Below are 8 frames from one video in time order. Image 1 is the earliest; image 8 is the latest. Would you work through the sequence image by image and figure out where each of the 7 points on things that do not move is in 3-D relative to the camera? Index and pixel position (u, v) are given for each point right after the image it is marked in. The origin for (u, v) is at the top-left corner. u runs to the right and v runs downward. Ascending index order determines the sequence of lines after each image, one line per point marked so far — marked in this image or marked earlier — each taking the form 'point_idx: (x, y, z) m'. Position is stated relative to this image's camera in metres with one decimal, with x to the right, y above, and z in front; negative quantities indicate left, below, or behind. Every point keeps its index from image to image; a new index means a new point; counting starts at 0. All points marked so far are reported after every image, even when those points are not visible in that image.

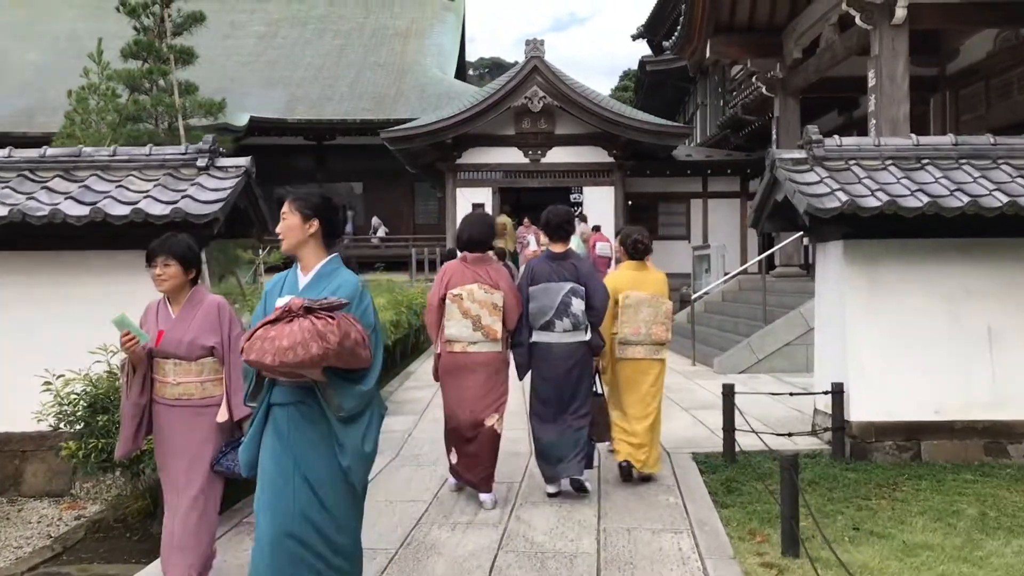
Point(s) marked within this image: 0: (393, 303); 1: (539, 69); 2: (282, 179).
0: (-1.1, -0.1, +8.6) m
1: (+0.4, +3.2, +14.1) m
2: (-4.3, +2.0, +18.3) m
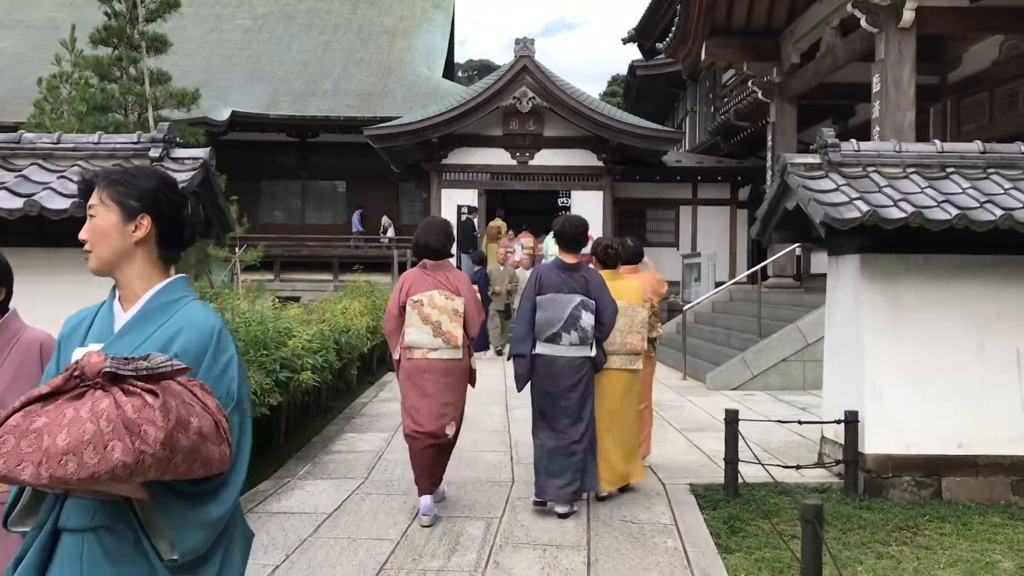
0: (-1.2, -0.2, +8.2) m
1: (+0.2, +3.1, +13.7) m
2: (-4.6, +2.0, +17.9) m
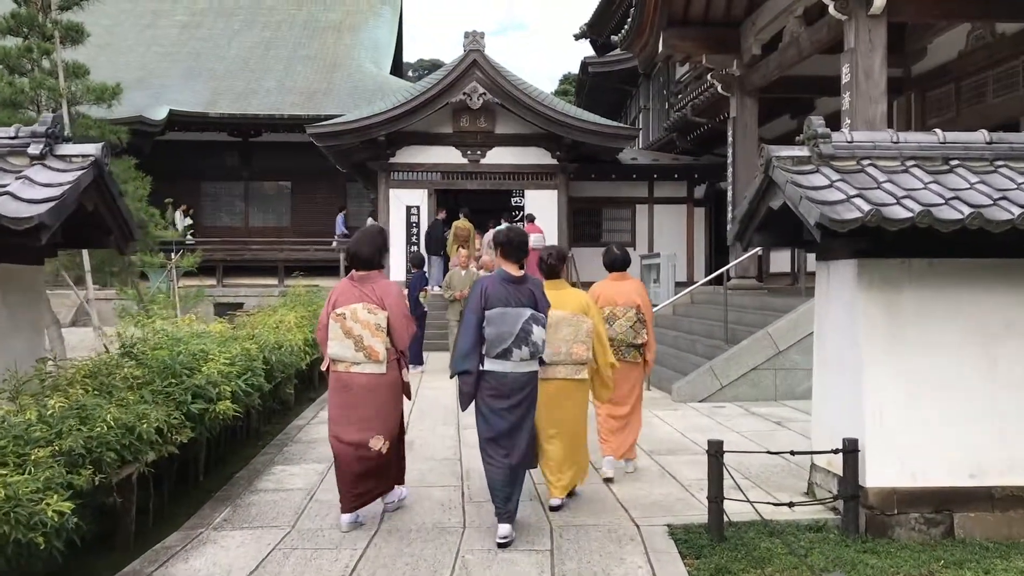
0: (-1.6, -0.3, +7.6) m
1: (-0.5, +3.0, +13.1) m
2: (-5.4, +1.9, +17.1) m
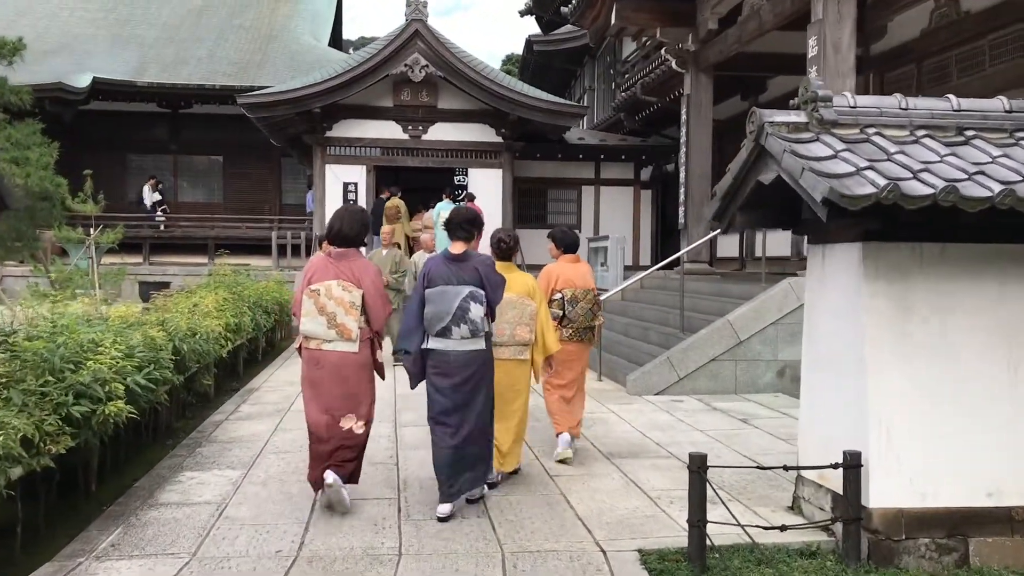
0: (-2.0, -0.1, +6.9) m
1: (-1.2, +3.3, +12.5) m
2: (-6.4, +2.3, +16.1) m
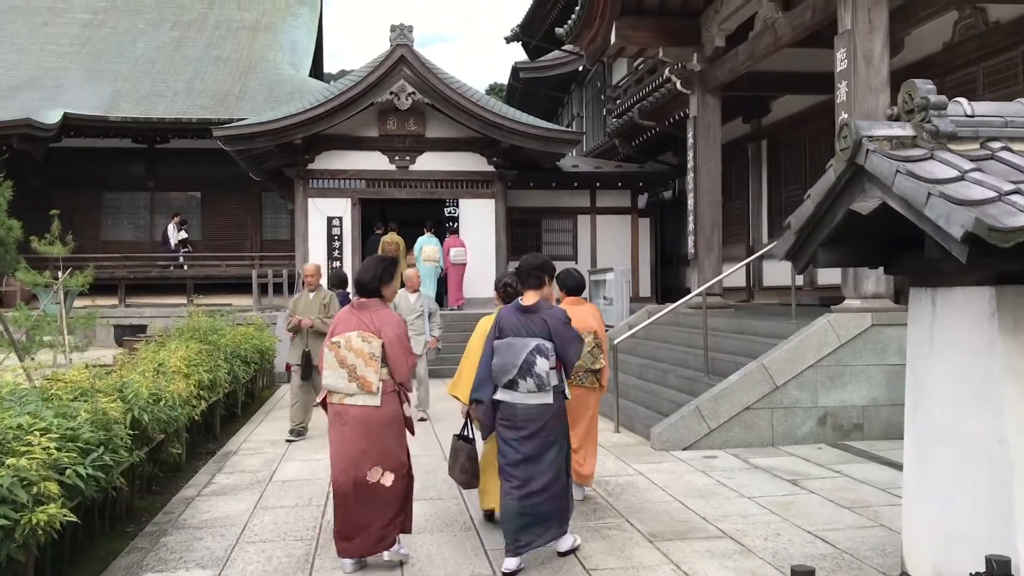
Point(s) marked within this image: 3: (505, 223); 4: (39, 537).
0: (-1.9, -0.4, +6.2) m
1: (-1.3, +2.8, +11.9) m
2: (-6.5, +1.6, +15.4) m
3: (-0.1, +0.9, +13.3) m
4: (-1.3, -0.7, +2.8) m
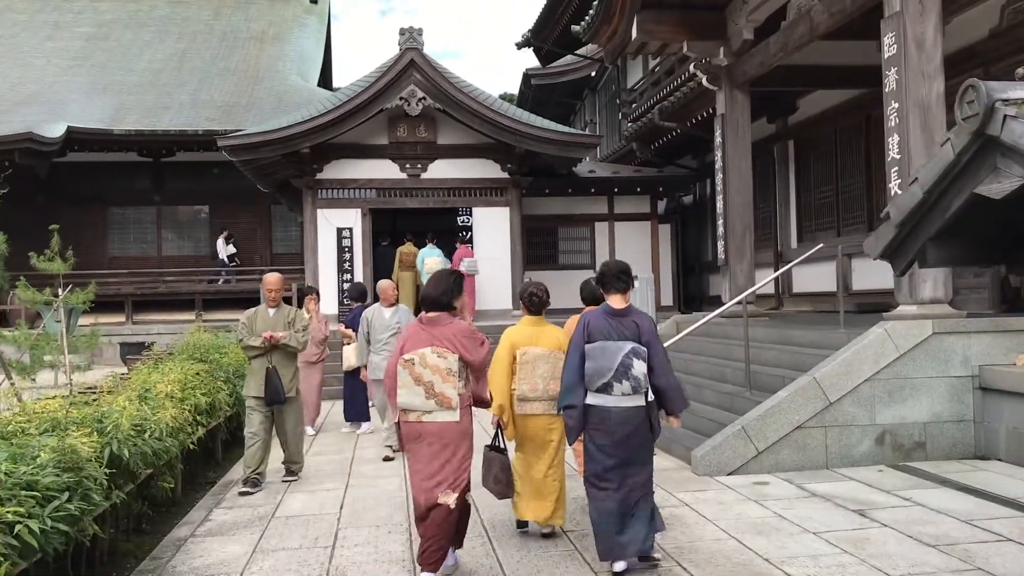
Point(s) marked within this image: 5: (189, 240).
0: (-1.8, -0.5, +5.7) m
1: (-1.1, +2.6, +11.4) m
2: (-6.3, +1.3, +15.0) m
3: (+0.1, +0.8, +12.8) m
4: (-1.2, -0.7, +2.3) m
5: (-5.1, +0.8, +15.3) m
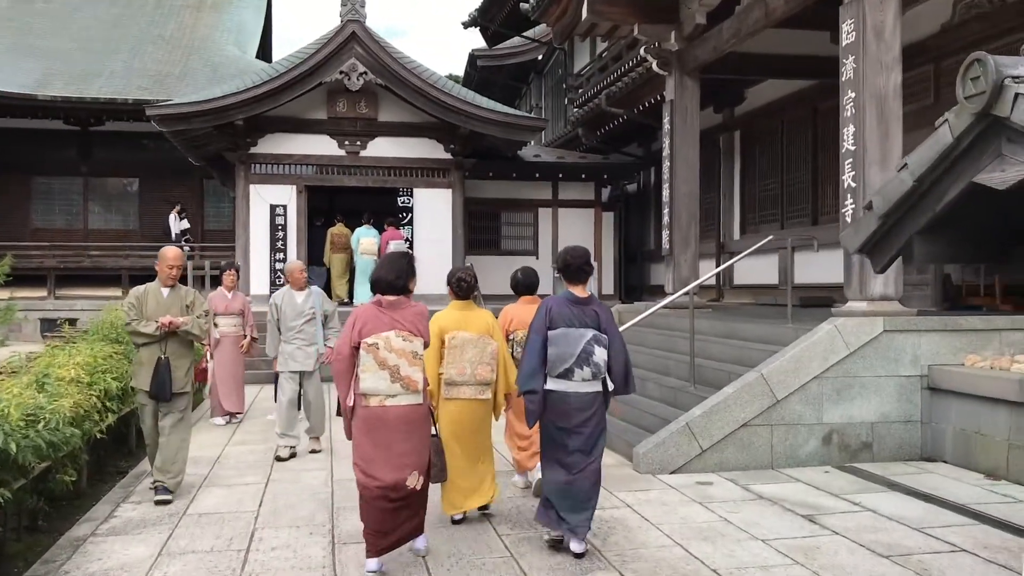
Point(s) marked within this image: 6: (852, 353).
0: (-2.1, -0.4, +5.3) m
1: (-1.7, +2.8, +11.0) m
2: (-7.1, +1.7, +14.2) m
3: (-0.6, +1.0, +12.5) m
4: (-1.4, -0.7, +1.9) m
5: (-6.0, +1.1, +14.7) m
6: (+1.8, -0.3, +5.2) m
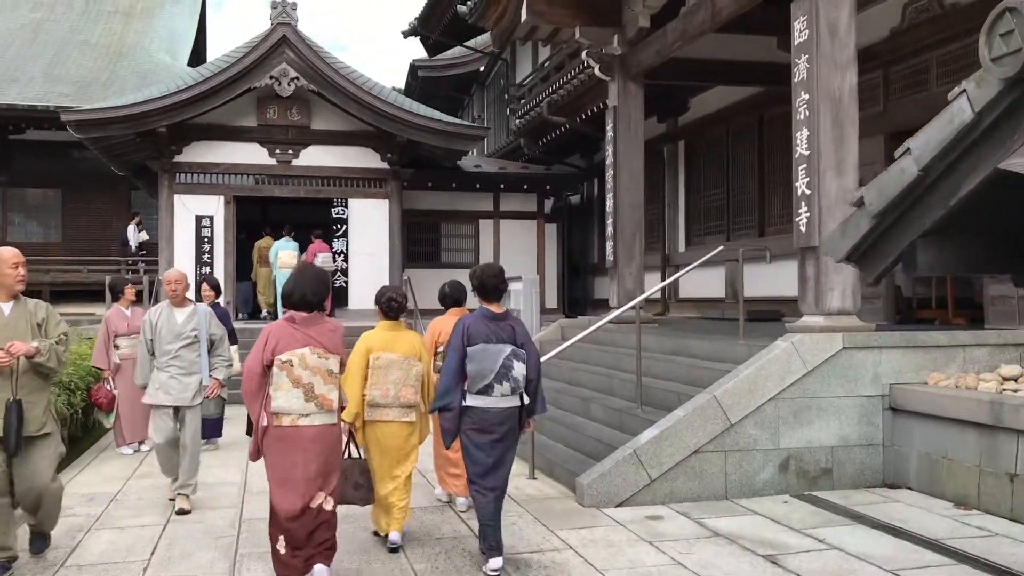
0: (-2.5, -0.5, +4.7) m
1: (-2.4, +2.7, +10.4) m
2: (-8.0, +1.5, +13.4) m
3: (-1.4, +0.8, +12.0) m
4: (-1.5, -0.7, +1.4) m
5: (-6.9, +0.9, +13.9) m
6: (+1.5, -0.4, +4.8) m
